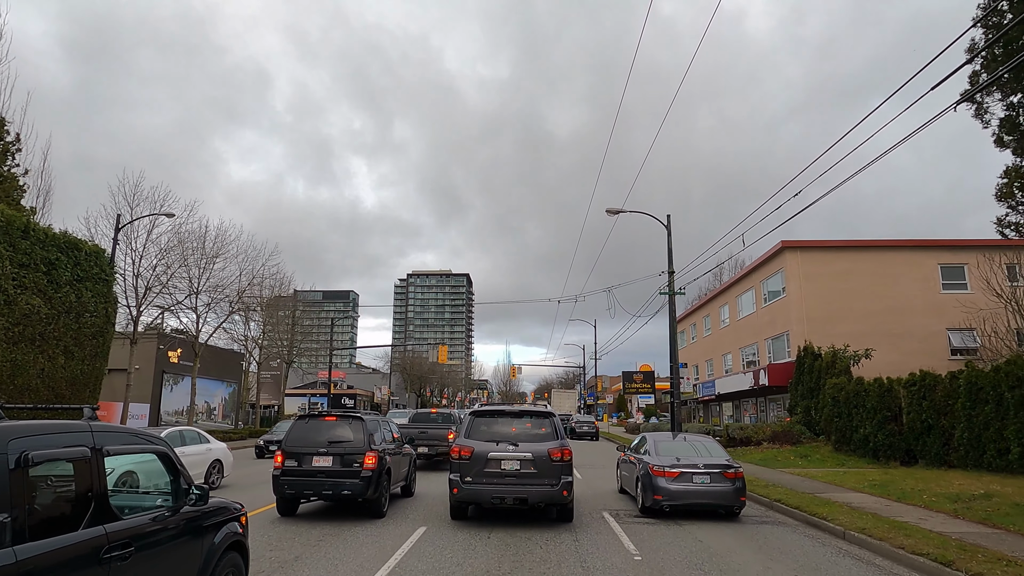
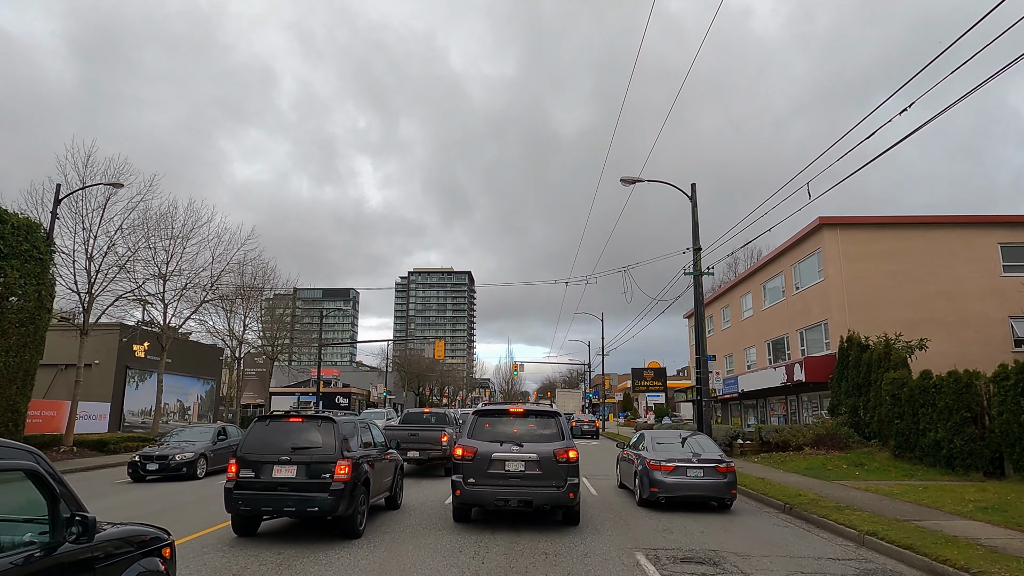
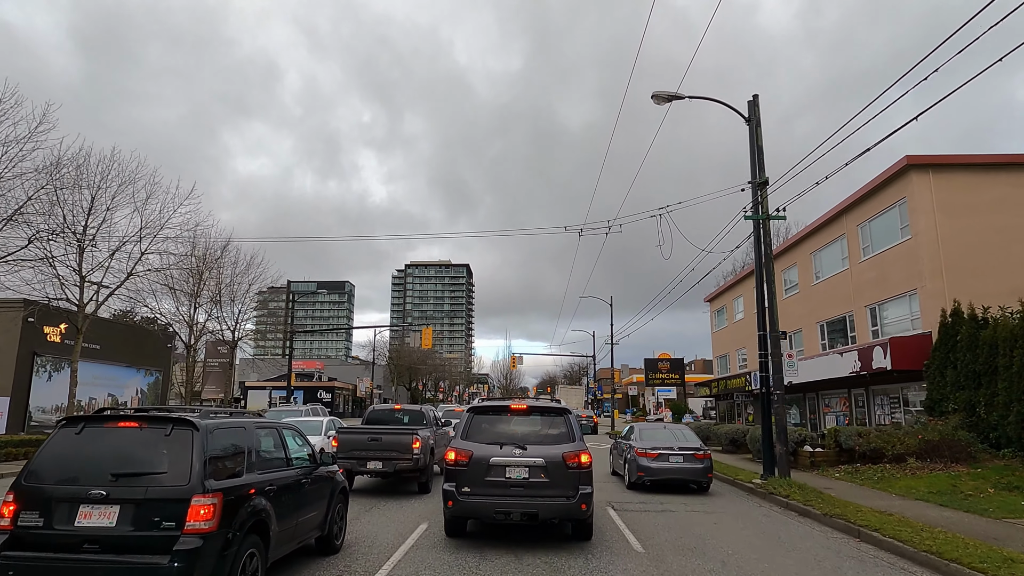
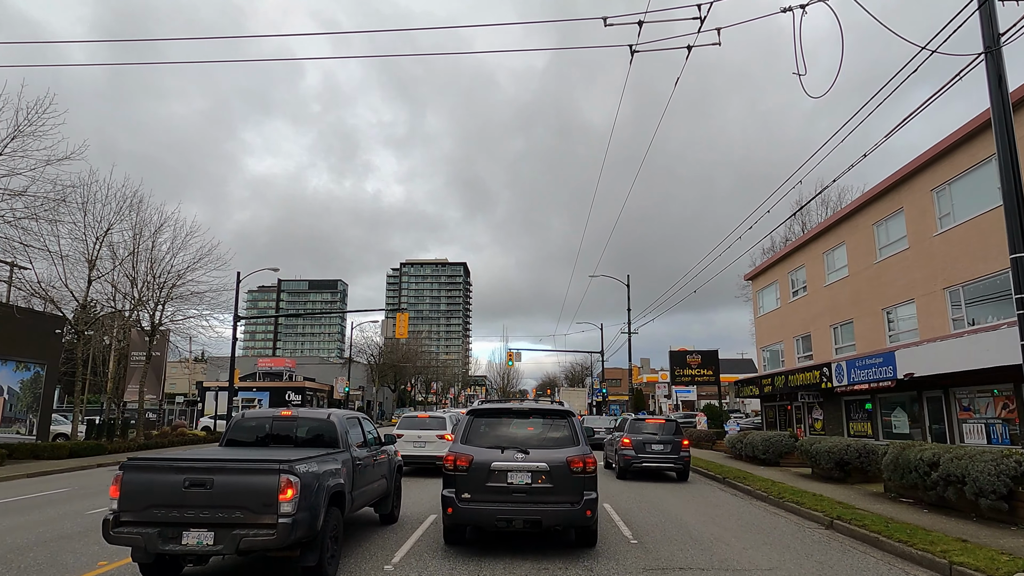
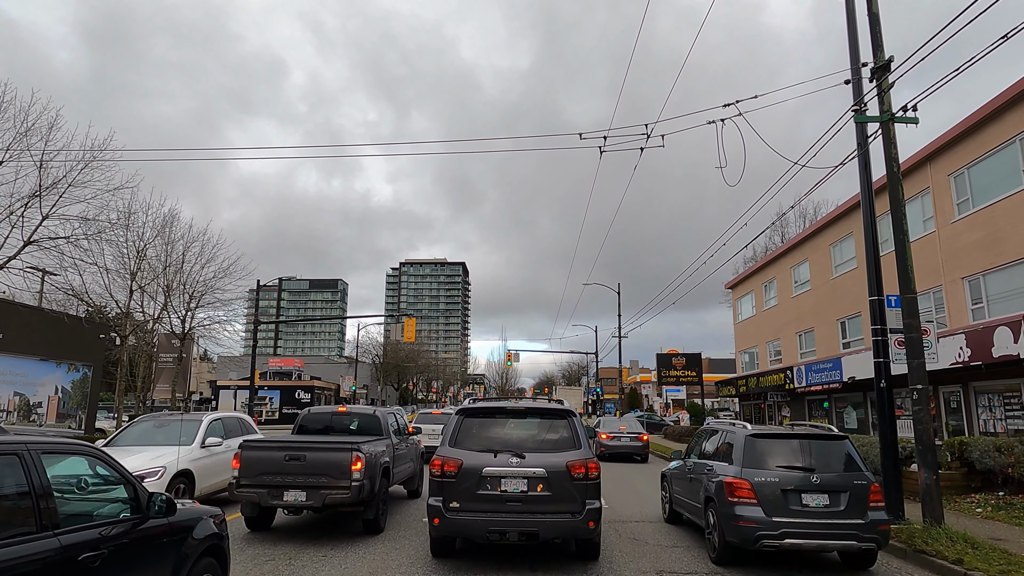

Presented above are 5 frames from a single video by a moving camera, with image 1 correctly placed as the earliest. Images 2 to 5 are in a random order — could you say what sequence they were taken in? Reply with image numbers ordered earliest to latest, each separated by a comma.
2, 3, 5, 4
